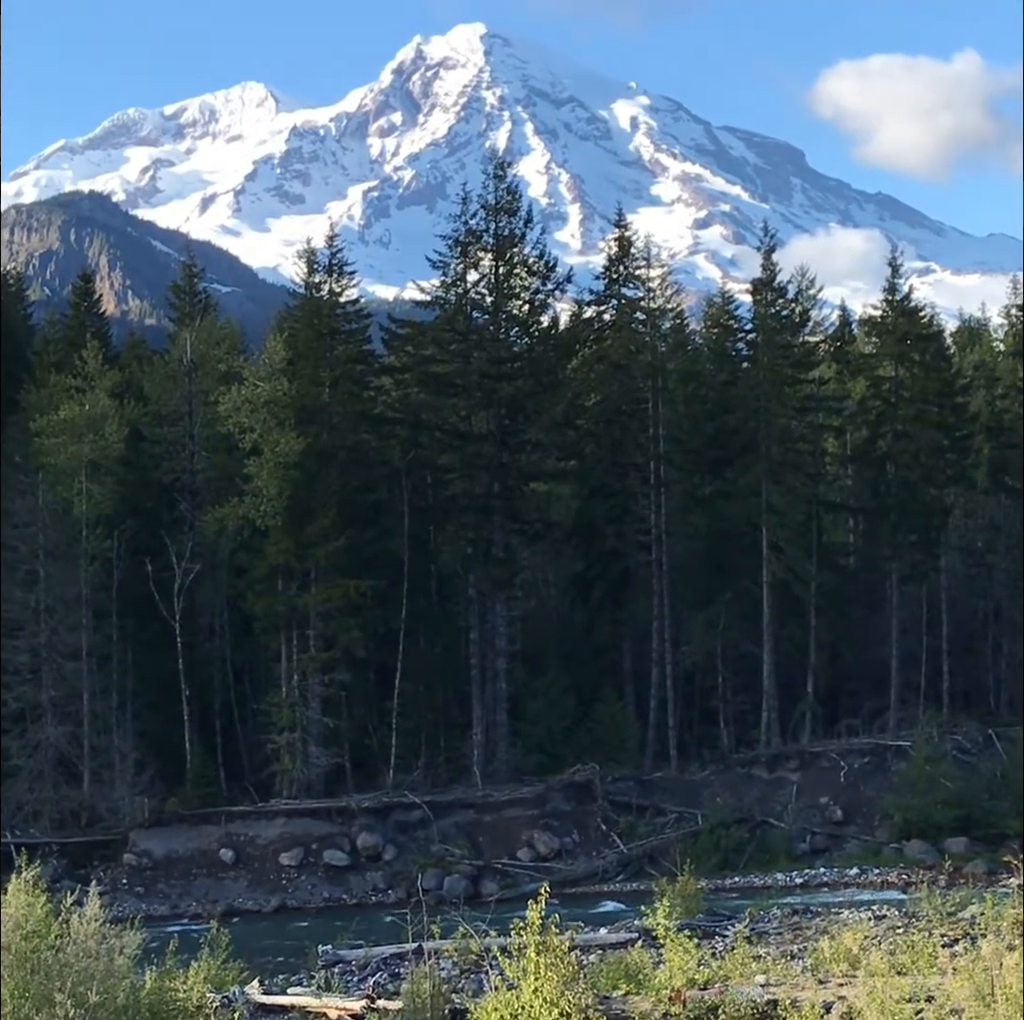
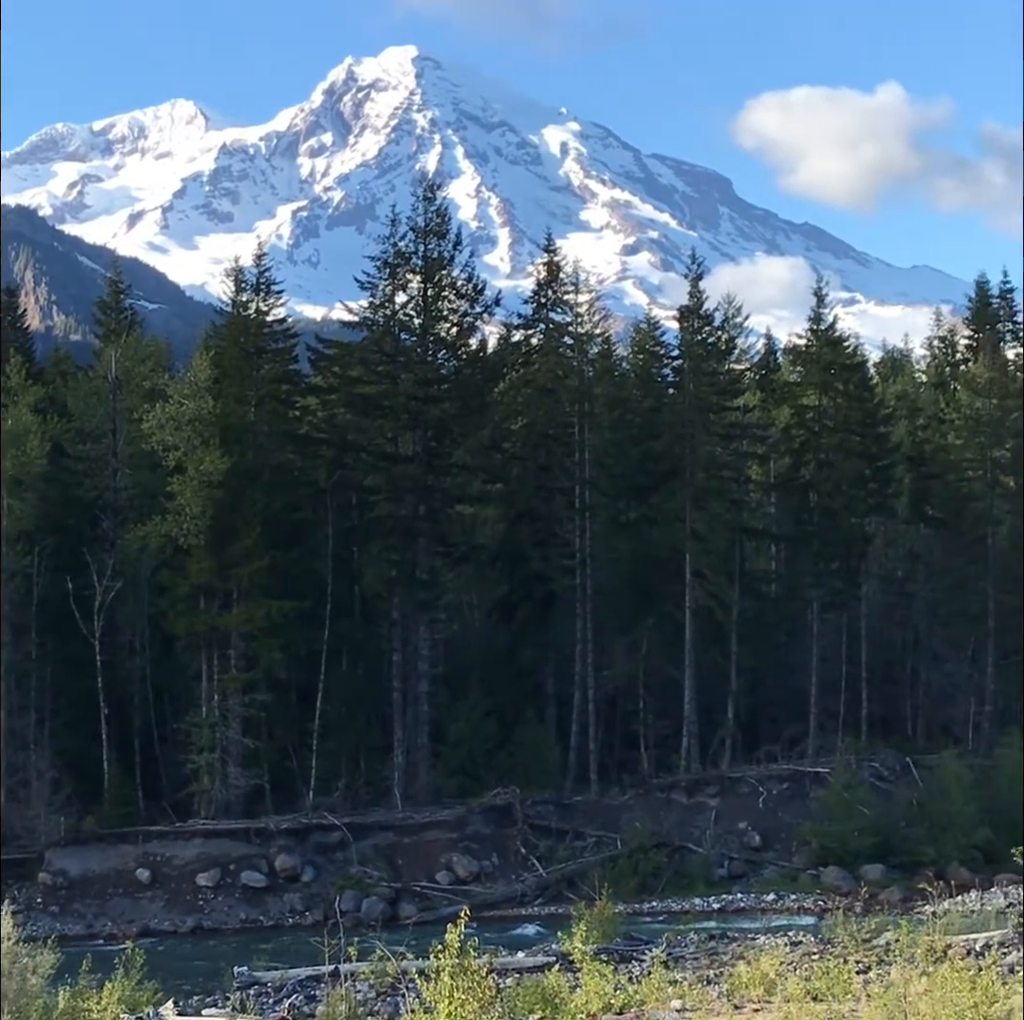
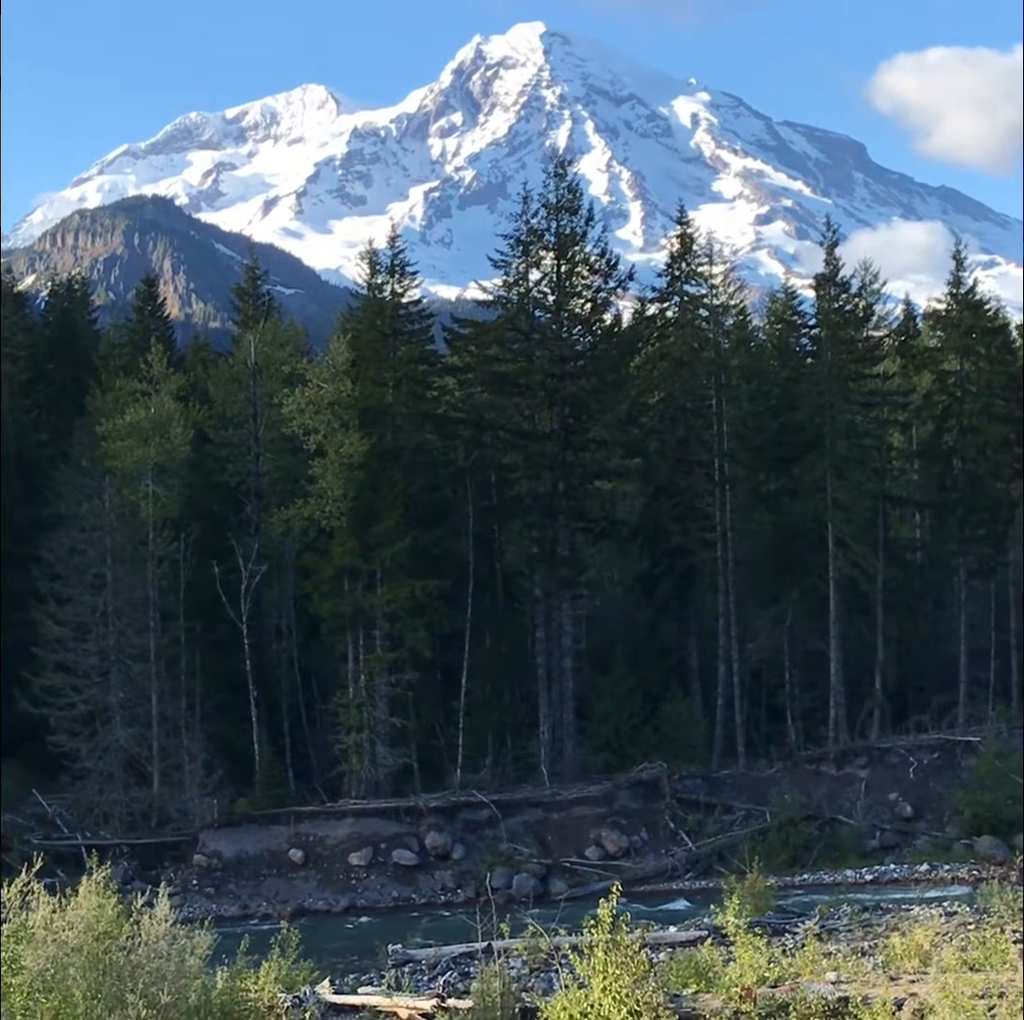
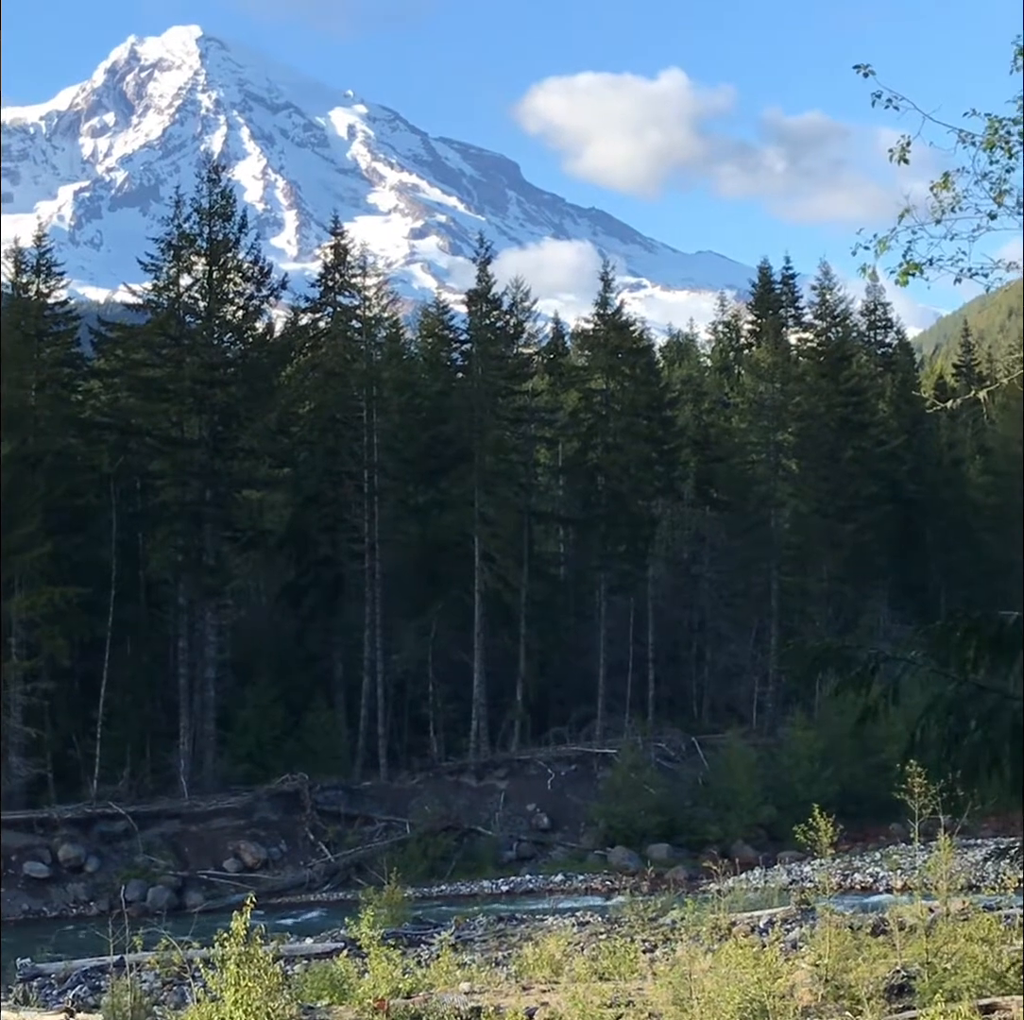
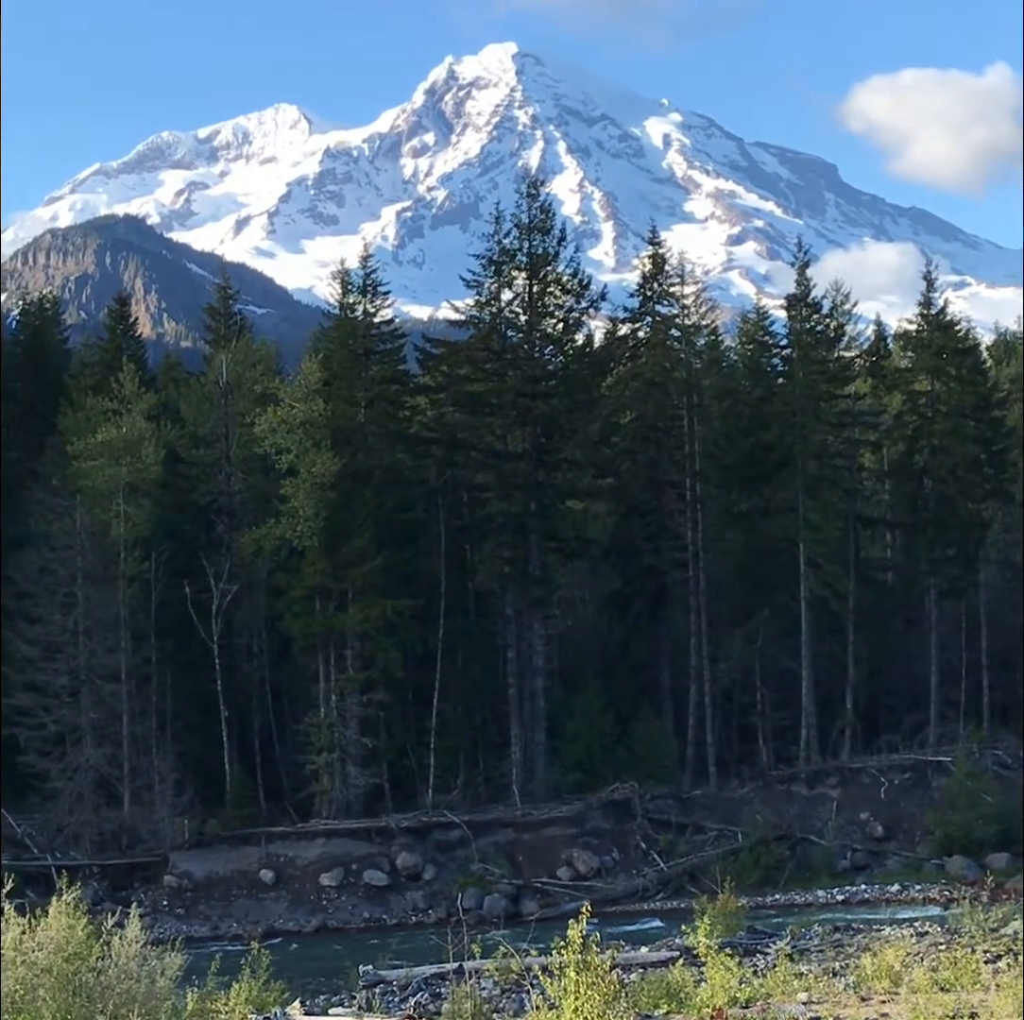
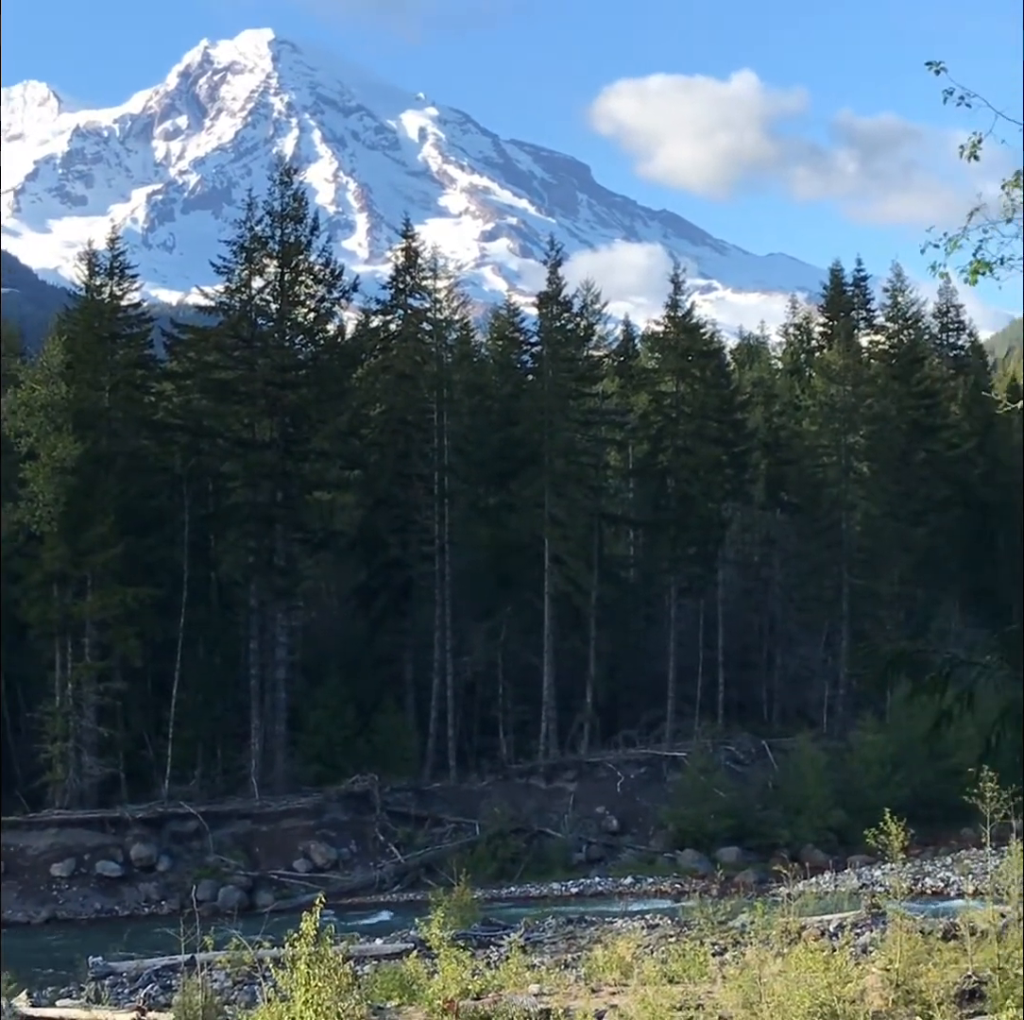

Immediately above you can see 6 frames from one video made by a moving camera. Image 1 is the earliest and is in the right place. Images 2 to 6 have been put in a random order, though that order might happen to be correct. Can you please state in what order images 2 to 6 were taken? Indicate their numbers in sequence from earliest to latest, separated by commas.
5, 3, 2, 6, 4
